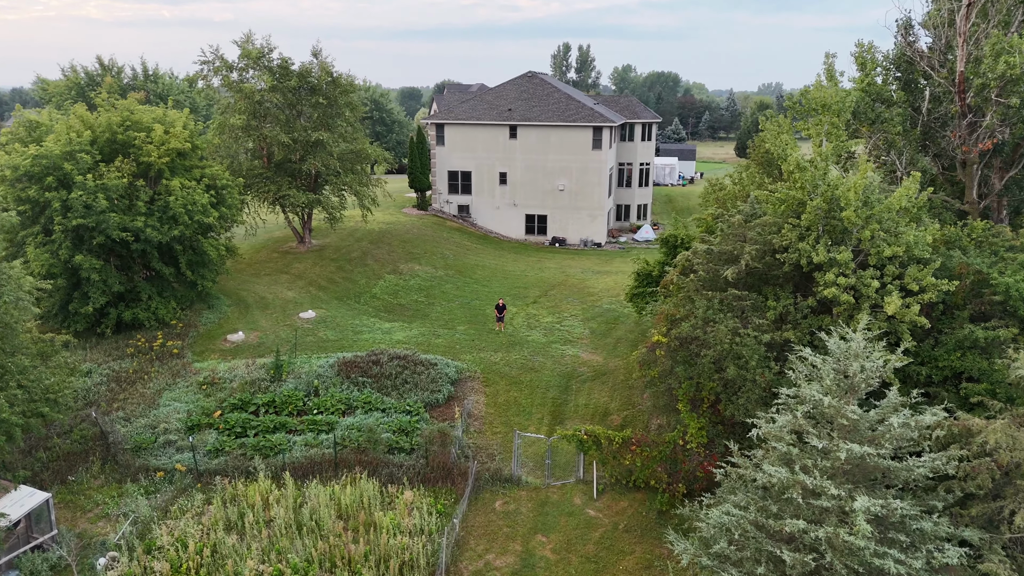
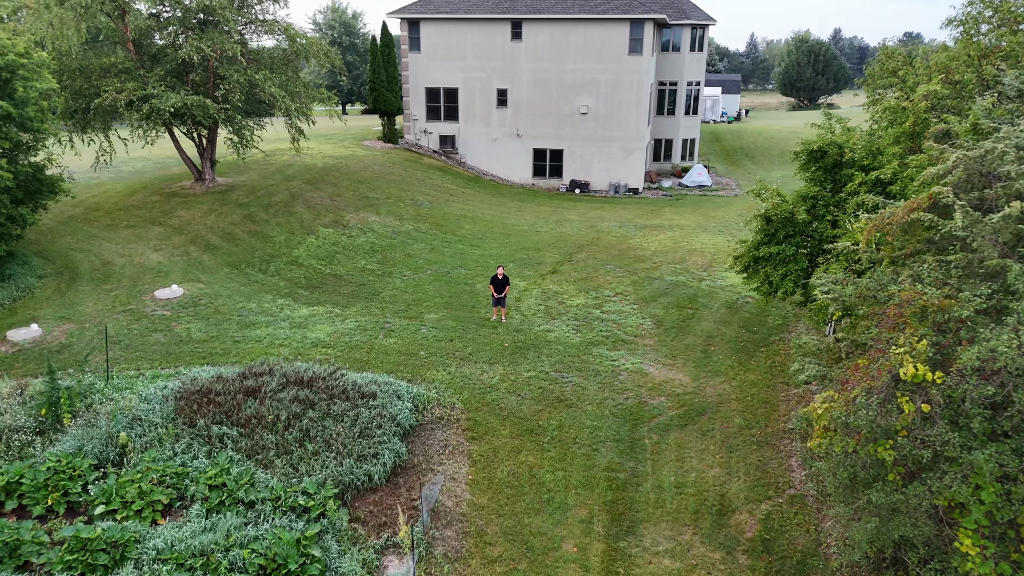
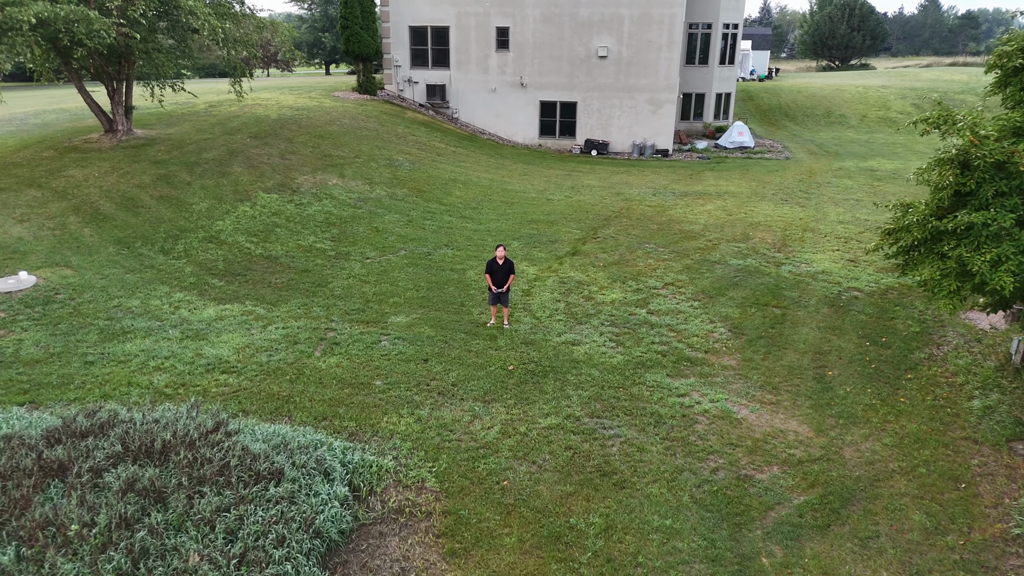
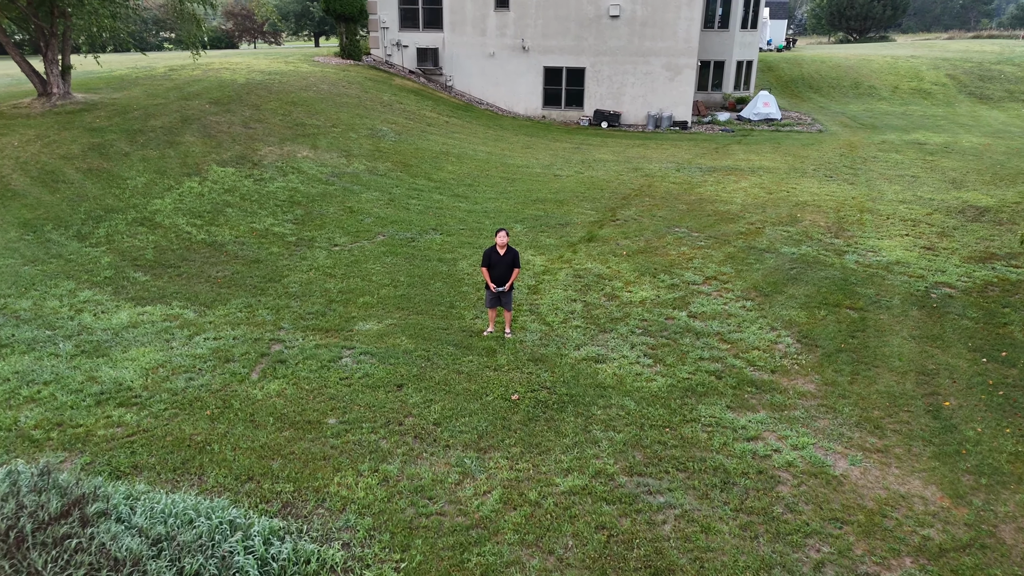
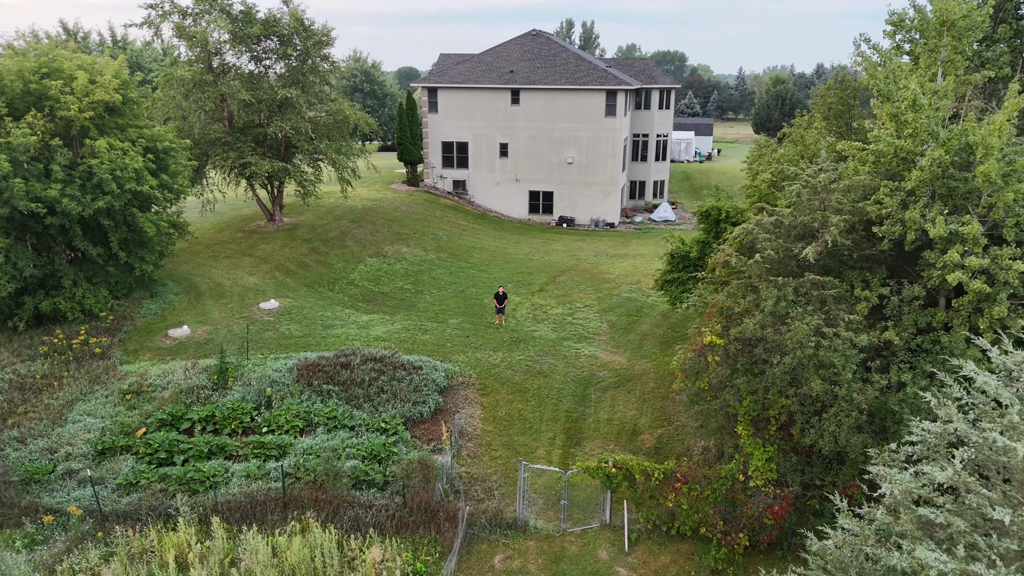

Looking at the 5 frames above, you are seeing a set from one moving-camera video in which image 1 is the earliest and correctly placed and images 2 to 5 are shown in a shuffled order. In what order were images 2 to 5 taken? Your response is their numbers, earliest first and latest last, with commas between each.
5, 2, 3, 4
